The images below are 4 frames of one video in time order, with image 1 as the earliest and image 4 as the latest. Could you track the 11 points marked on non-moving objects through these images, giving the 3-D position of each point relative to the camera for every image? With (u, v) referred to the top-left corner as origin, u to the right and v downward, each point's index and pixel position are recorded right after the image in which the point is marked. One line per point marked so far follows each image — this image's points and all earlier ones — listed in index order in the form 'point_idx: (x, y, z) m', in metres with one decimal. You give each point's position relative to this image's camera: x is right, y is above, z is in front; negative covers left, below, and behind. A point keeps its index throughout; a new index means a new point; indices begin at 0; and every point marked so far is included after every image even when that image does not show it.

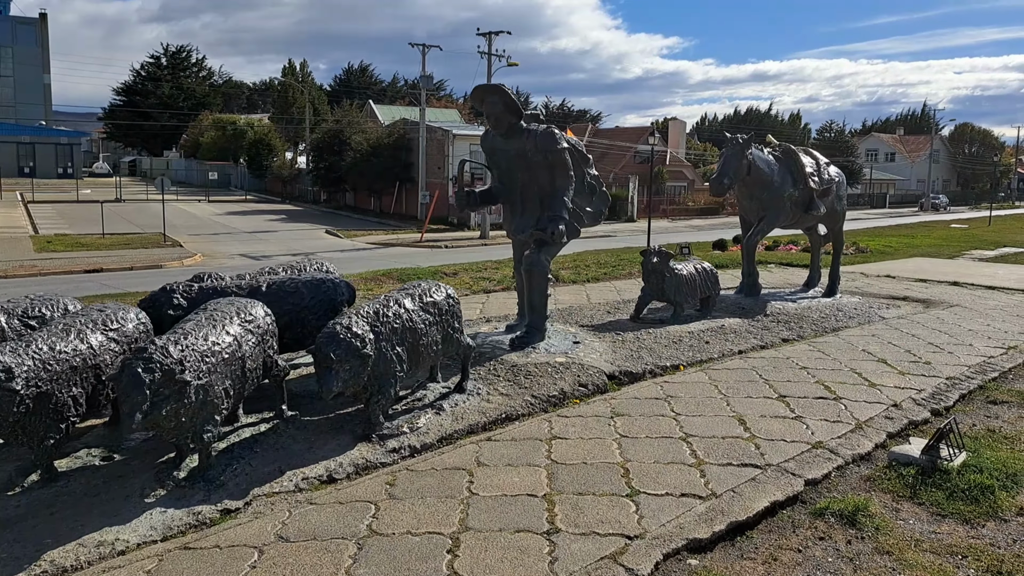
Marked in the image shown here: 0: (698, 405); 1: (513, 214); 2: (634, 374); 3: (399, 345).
0: (+1.0, -0.6, +4.4) m
1: (0.0, +0.5, +5.4) m
2: (+0.7, -0.5, +4.9) m
3: (-0.5, -0.3, +3.7) m
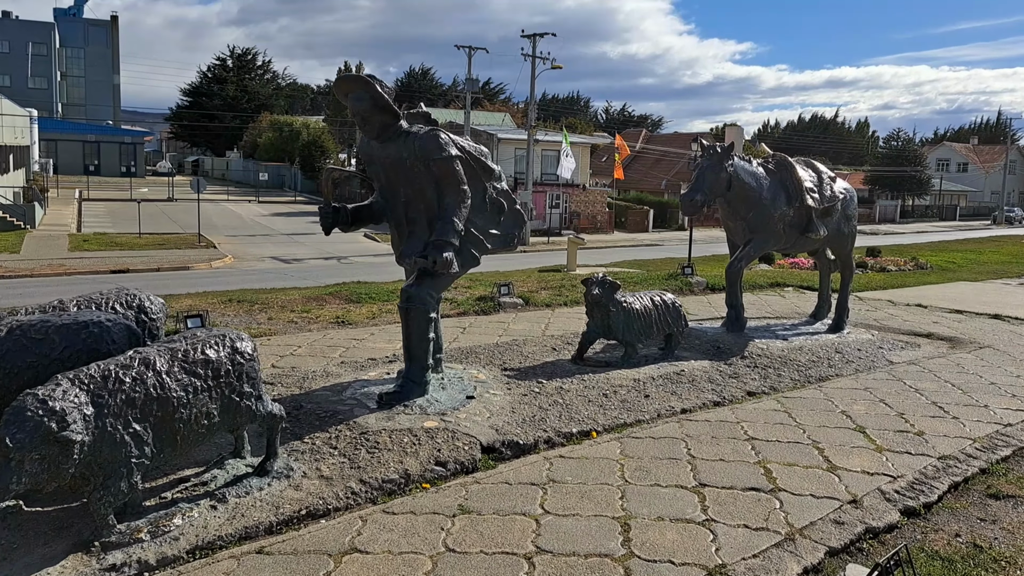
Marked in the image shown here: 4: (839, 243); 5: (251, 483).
0: (+0.3, -0.8, +3.4) m
1: (-0.6, +0.3, +4.5) m
2: (0.0, -0.7, +3.9) m
3: (-1.2, -0.4, +2.8) m
4: (+2.8, +0.4, +7.4) m
5: (-1.0, -0.7, +3.2) m
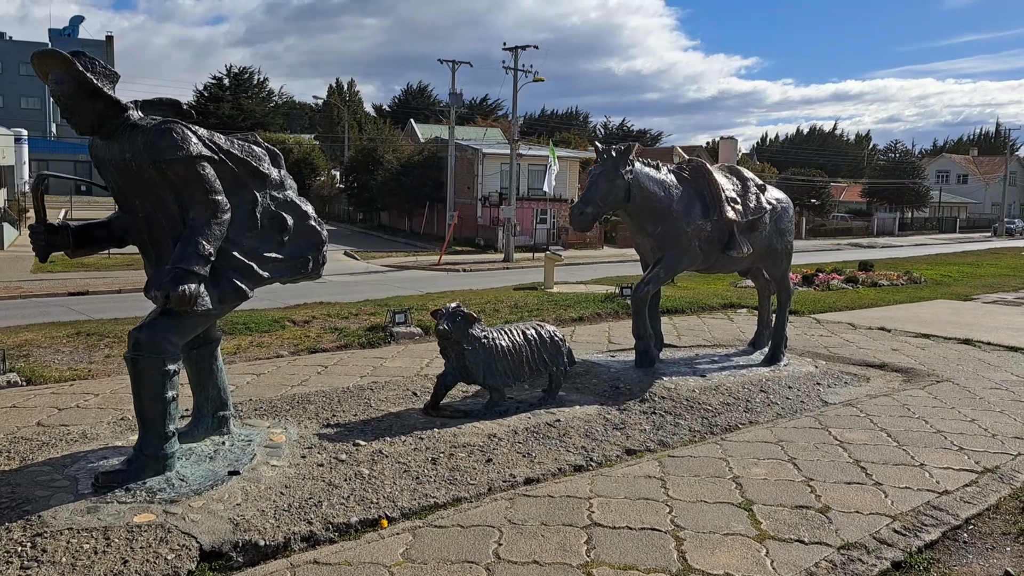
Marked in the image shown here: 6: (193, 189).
0: (-0.6, -1.0, +2.4) m
1: (-1.5, +0.1, +3.5) m
2: (-0.8, -0.9, +2.9) m
3: (-2.1, -0.6, +1.8) m
4: (+1.9, +0.2, +6.4) m
5: (-1.9, -0.9, +2.2) m
6: (-1.2, +0.4, +3.2) m
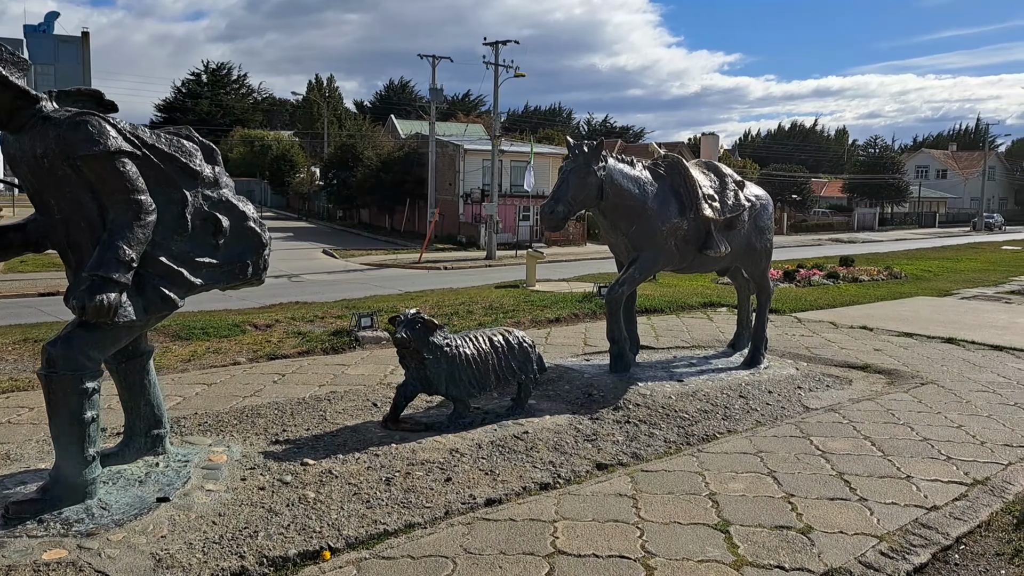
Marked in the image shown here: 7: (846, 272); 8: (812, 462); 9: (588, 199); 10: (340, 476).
0: (-0.8, -1.0, +2.1) m
1: (-1.6, +0.1, +3.2) m
2: (-1.0, -0.9, +2.6) m
3: (-2.2, -0.6, +1.5) m
4: (+1.7, +0.2, +6.2) m
5: (-2.0, -0.9, +1.9) m
6: (-1.3, +0.3, +2.9) m
7: (+7.5, +0.3, +19.4) m
8: (+1.5, -0.8, +4.2) m
9: (+0.5, +0.5, +5.2) m
10: (-0.7, -0.8, +3.6) m
